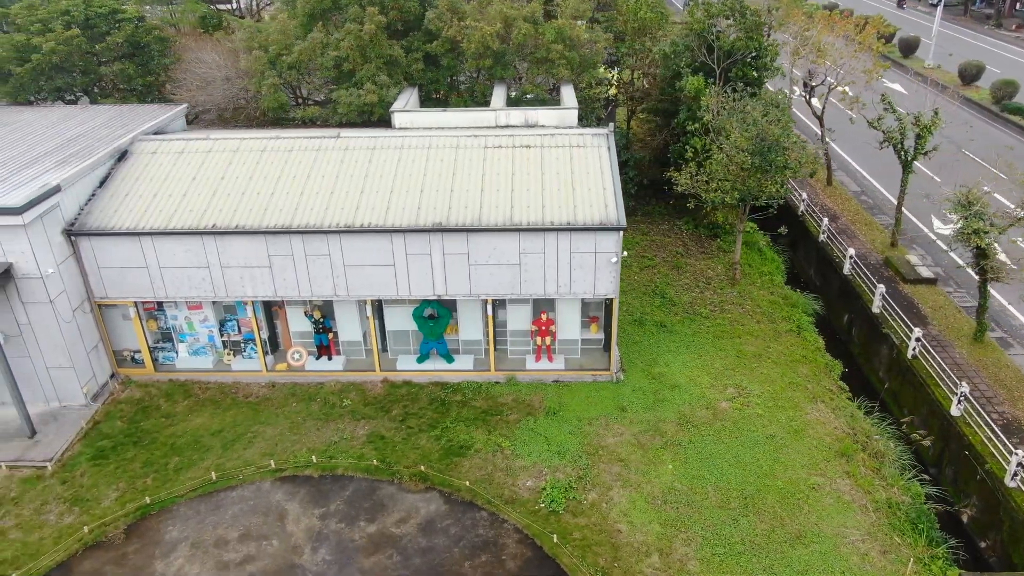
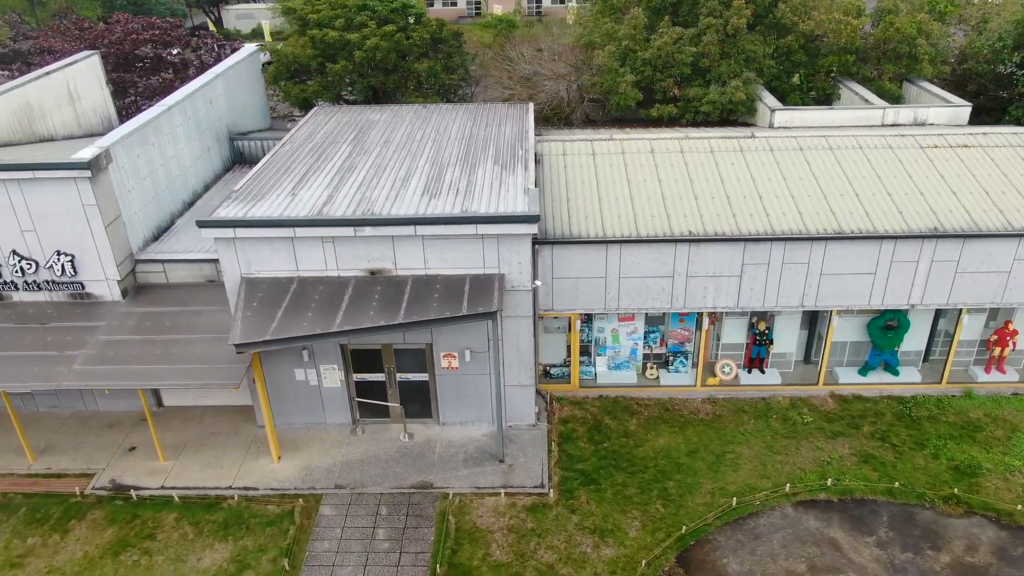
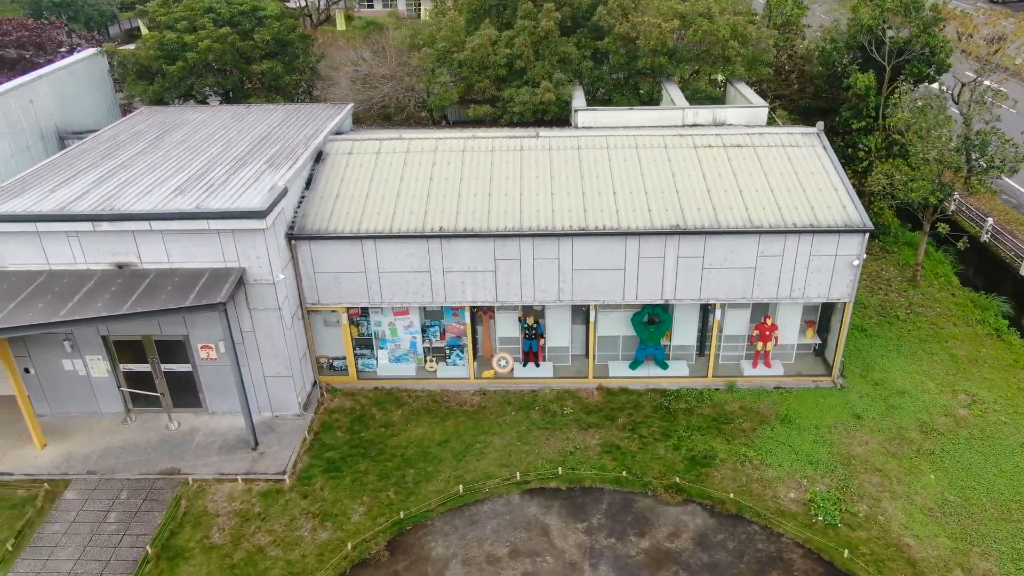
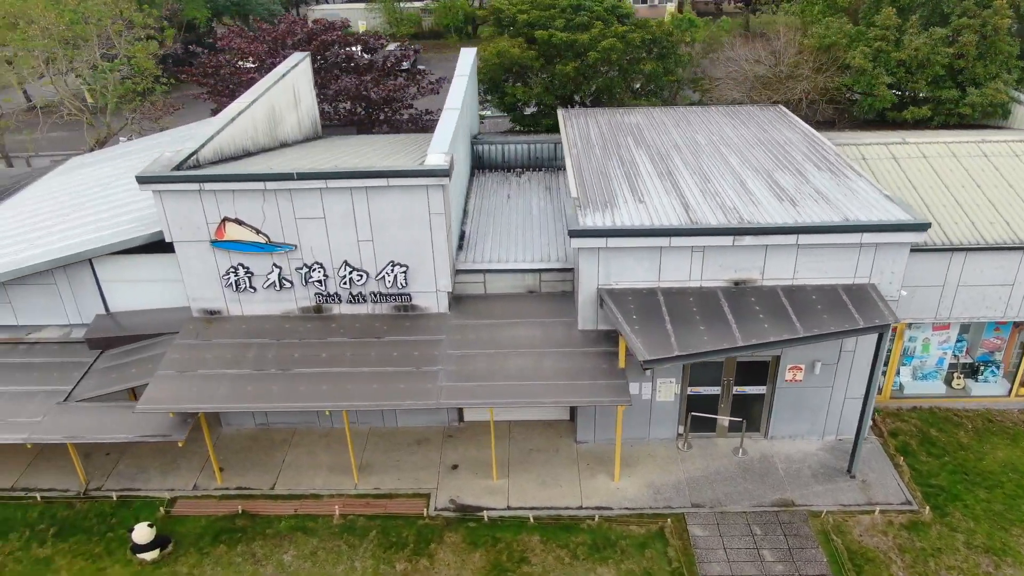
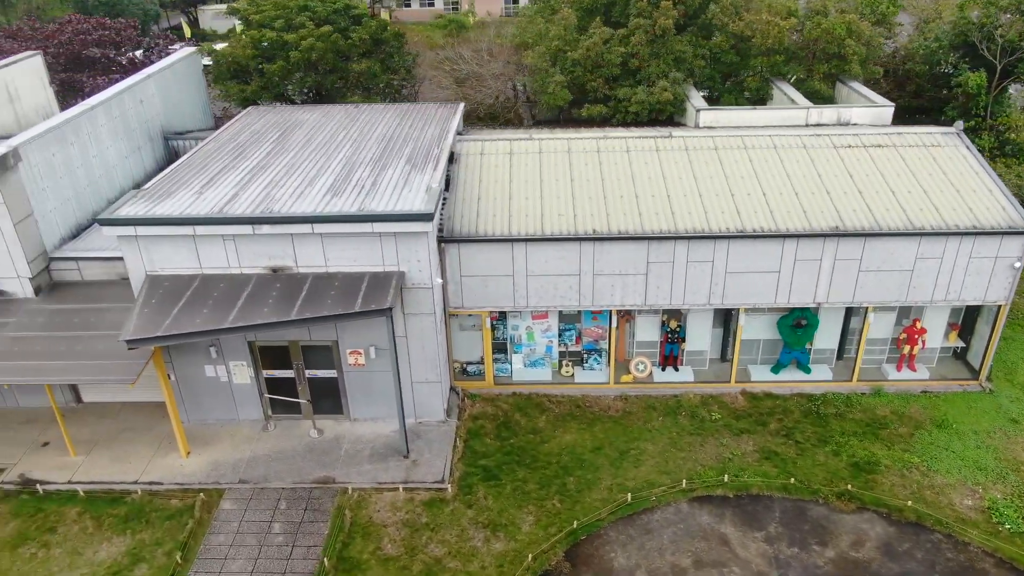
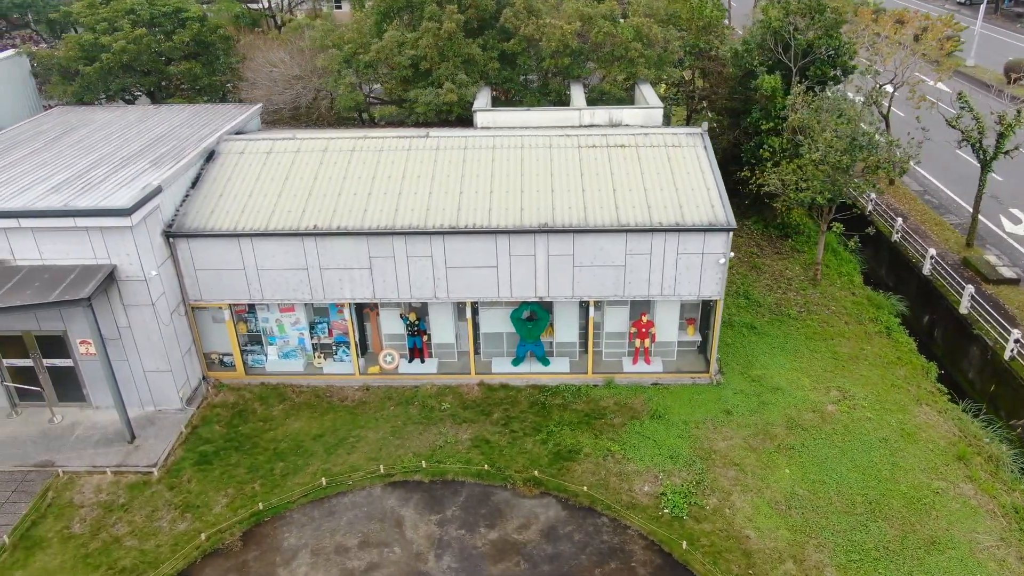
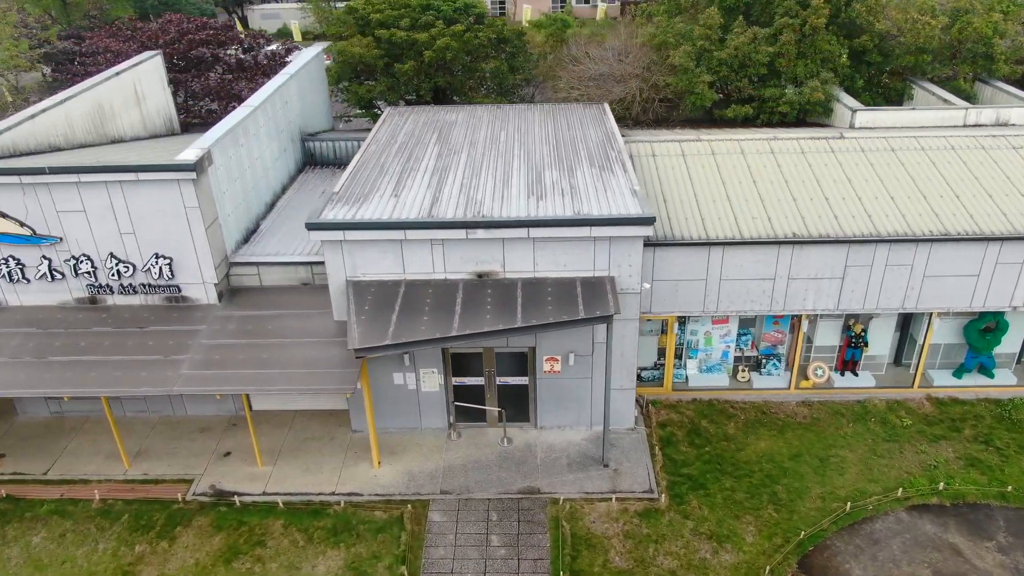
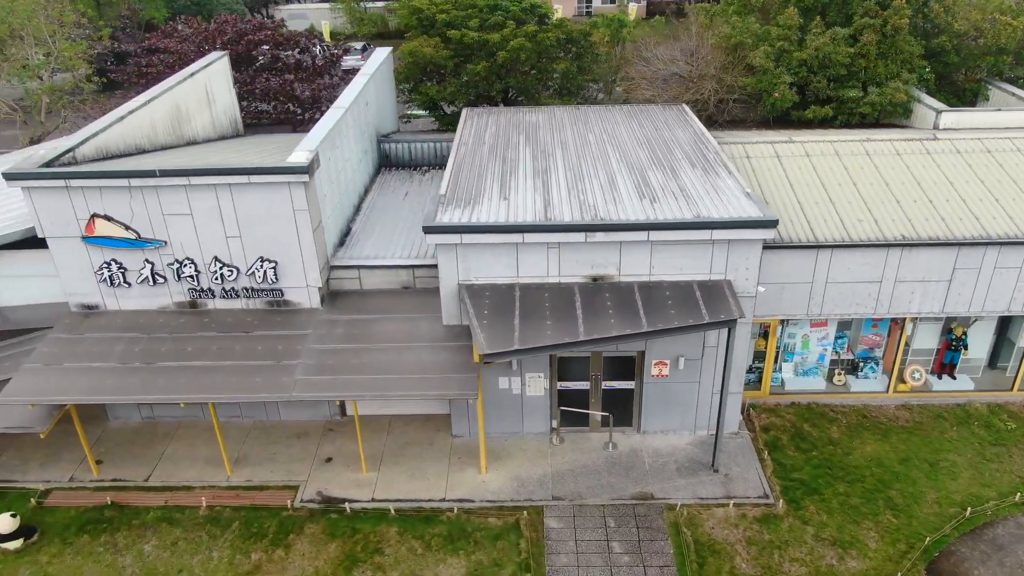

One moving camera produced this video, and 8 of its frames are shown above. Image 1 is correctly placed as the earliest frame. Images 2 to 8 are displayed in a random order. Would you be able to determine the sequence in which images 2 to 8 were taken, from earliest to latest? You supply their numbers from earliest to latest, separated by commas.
6, 3, 5, 2, 7, 8, 4
